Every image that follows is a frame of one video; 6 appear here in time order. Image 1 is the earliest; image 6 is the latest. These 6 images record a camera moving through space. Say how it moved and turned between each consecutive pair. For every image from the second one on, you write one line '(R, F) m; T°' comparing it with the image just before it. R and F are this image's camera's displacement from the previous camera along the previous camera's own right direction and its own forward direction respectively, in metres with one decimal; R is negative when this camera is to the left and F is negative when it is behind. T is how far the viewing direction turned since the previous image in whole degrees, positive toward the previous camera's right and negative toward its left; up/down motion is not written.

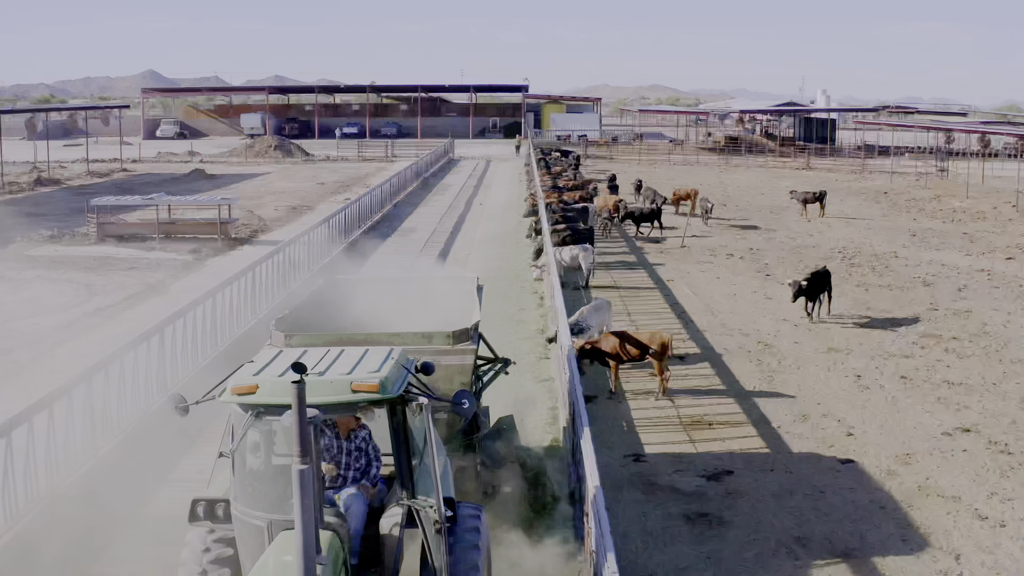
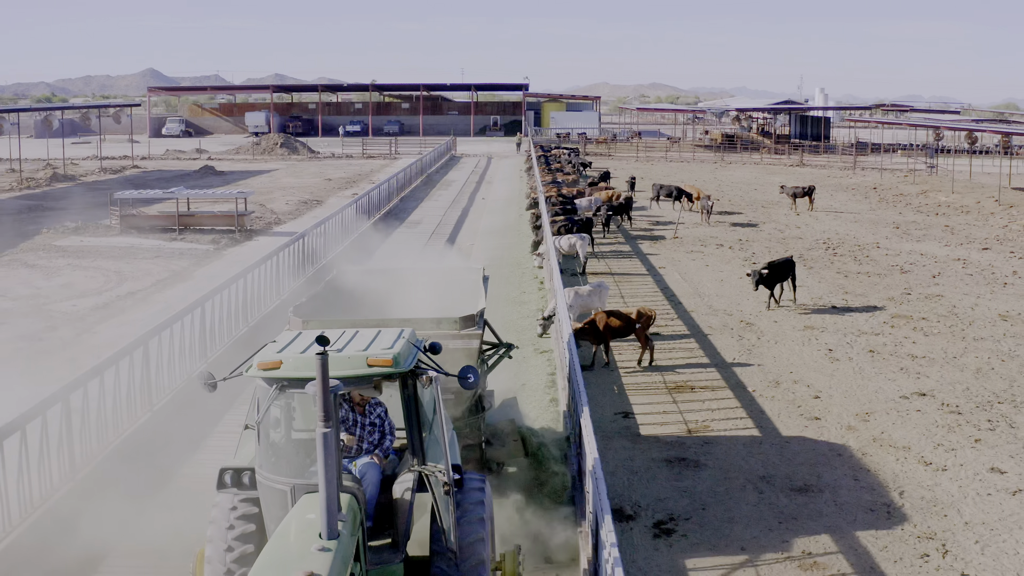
(0.0, -1.2) m; 0°
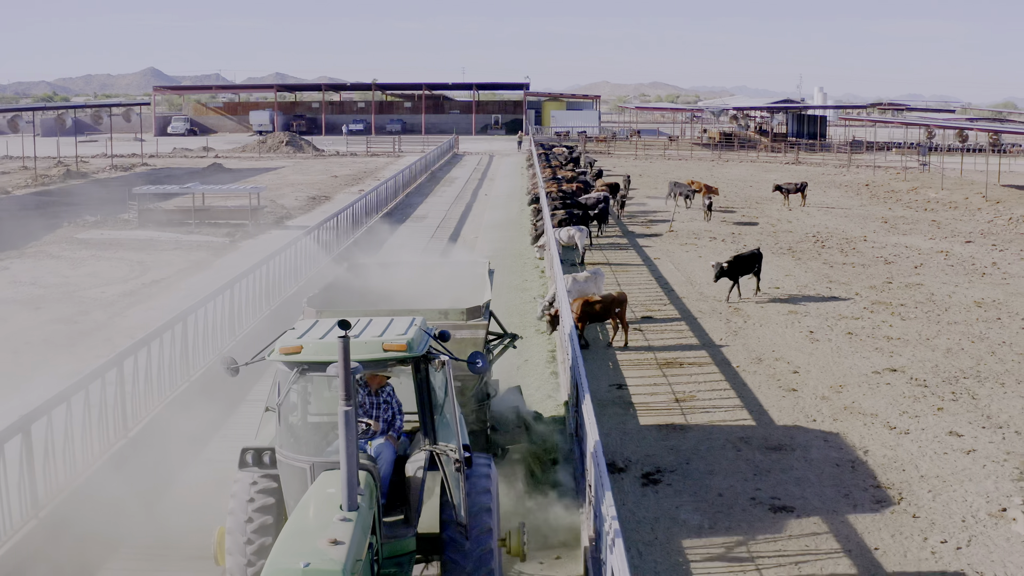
(0.0, -1.0) m; 0°
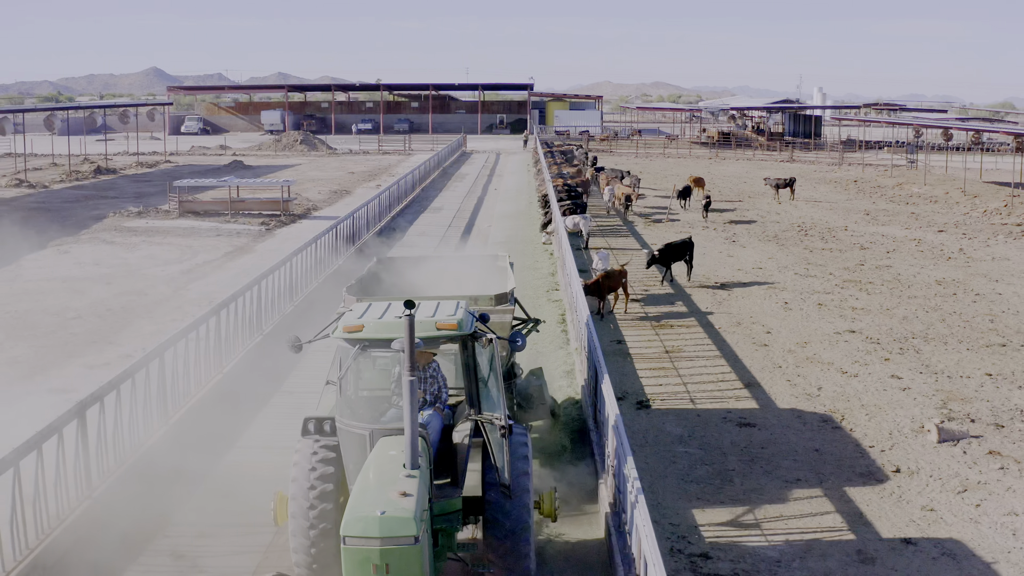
(-0.2, -2.1) m; 0°
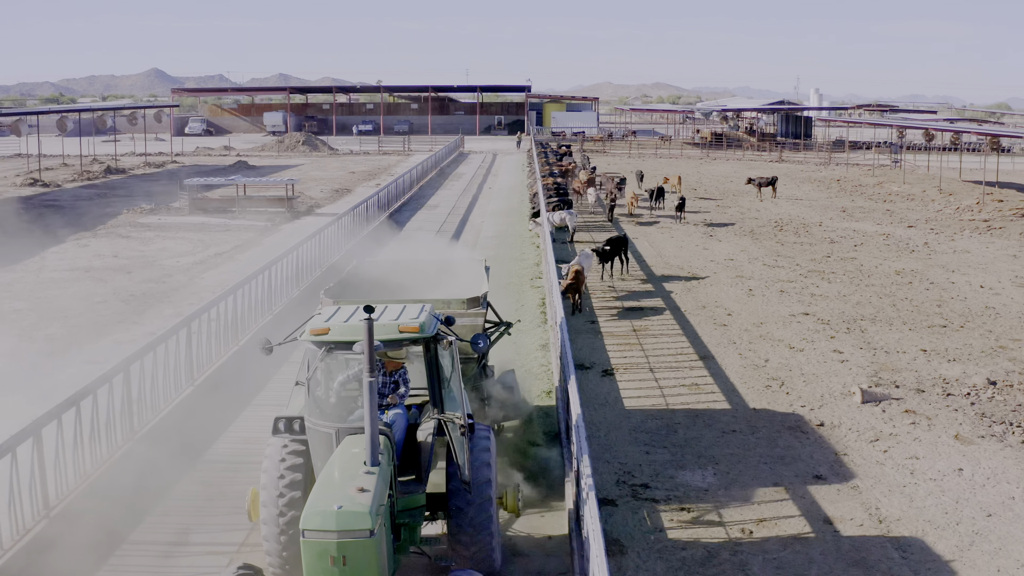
(+0.3, -1.5) m; 0°
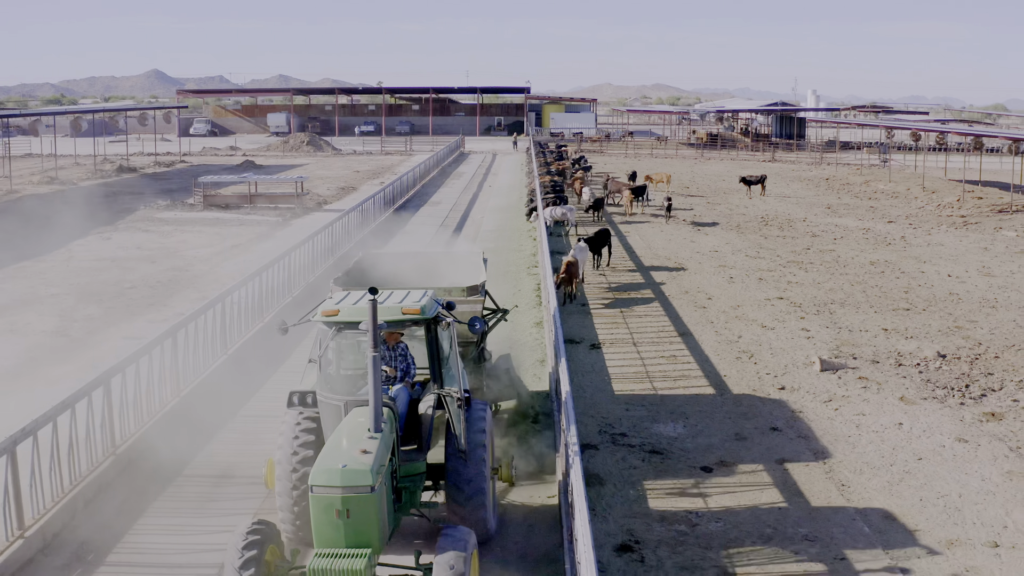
(0.0, -1.4) m; 0°
